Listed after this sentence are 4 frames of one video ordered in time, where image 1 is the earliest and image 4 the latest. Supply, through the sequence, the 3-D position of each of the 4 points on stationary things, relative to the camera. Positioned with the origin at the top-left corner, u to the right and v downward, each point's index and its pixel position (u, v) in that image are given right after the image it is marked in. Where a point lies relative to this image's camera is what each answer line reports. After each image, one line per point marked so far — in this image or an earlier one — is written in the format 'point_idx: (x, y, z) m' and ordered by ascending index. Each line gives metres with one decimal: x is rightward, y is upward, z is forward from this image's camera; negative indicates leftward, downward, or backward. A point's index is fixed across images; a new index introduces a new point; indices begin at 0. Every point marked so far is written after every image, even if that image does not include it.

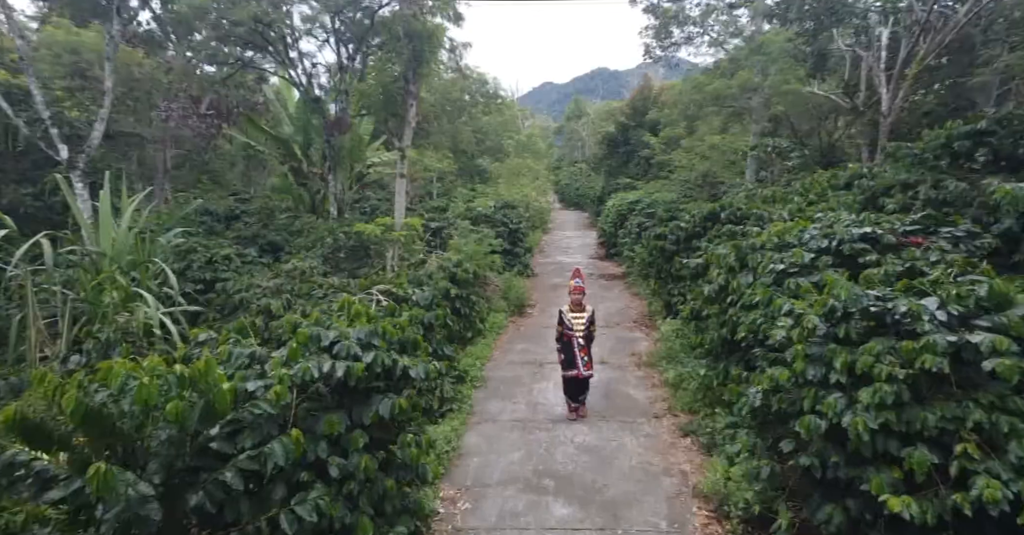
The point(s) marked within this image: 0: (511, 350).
0: (0.0, -0.9, +6.8) m
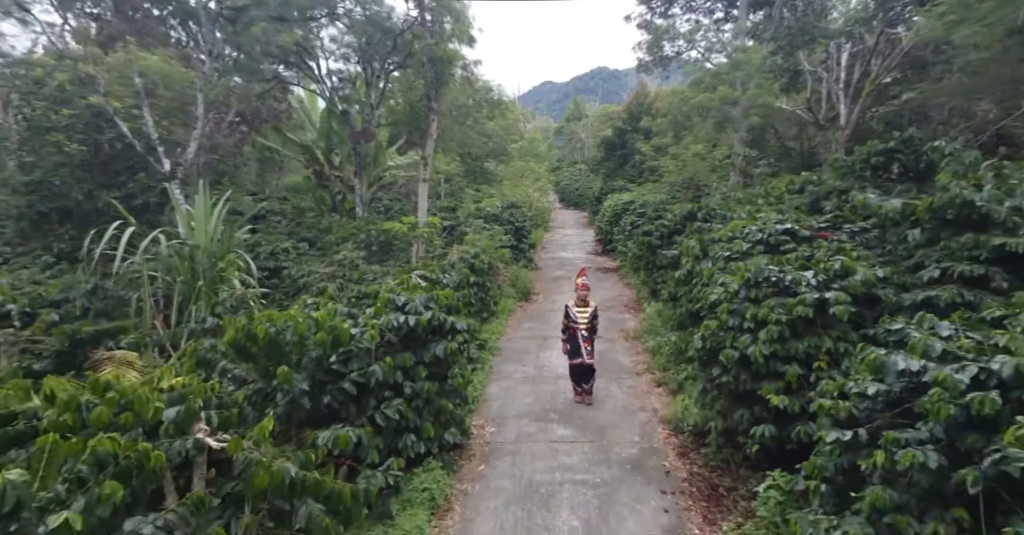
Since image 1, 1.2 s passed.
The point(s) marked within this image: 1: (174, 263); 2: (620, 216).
0: (+0.1, -0.8, +8.1) m
1: (-3.4, 0.0, +5.8) m
2: (+2.6, +1.2, +14.2) m
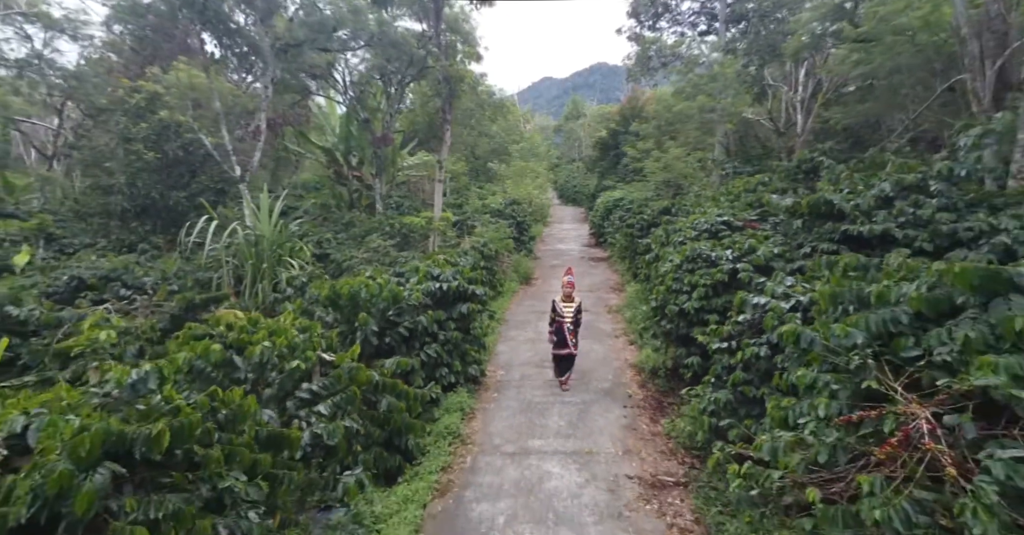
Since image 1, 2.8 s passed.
0: (+0.2, -0.6, +9.7) m
1: (-3.4, +0.2, +7.4) m
2: (+2.7, +1.5, +15.8) m
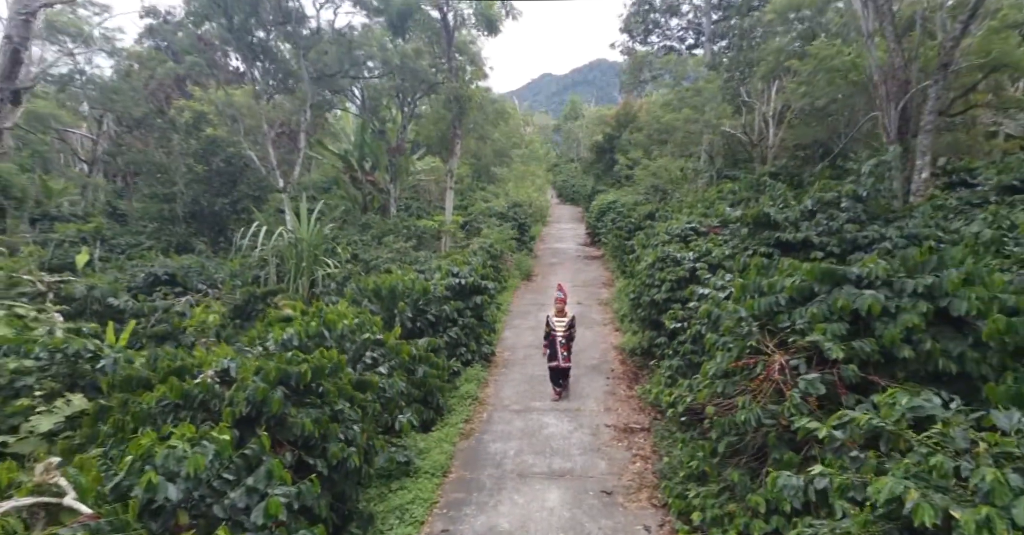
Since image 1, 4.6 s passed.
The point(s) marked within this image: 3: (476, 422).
0: (+0.2, -0.6, +11.0) m
1: (-3.3, +0.2, +8.7) m
2: (+2.7, +1.6, +17.1) m
3: (-0.4, -1.5, +5.8) m
